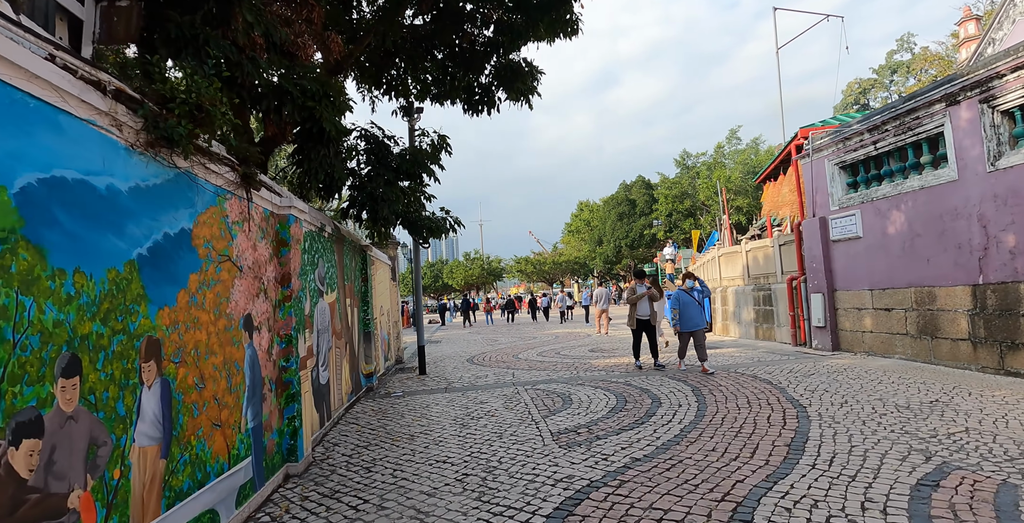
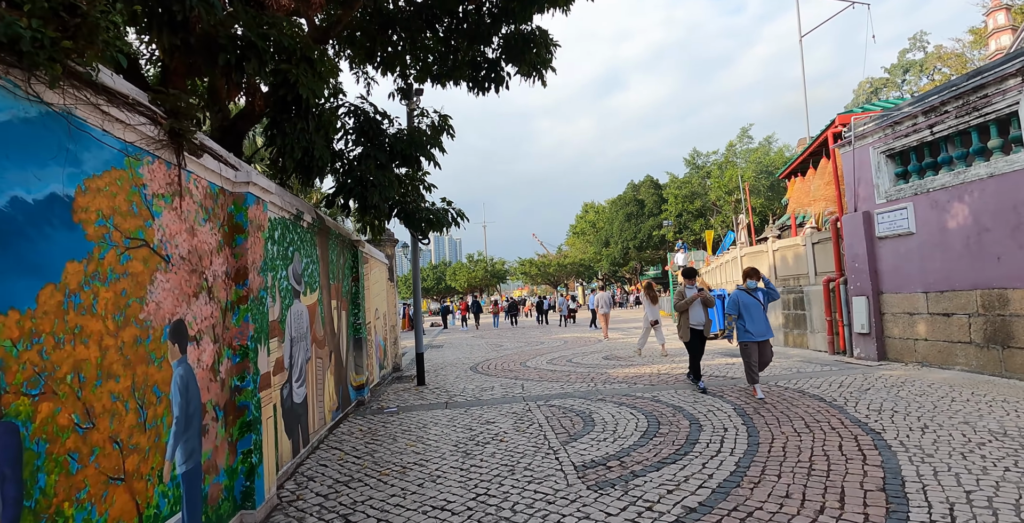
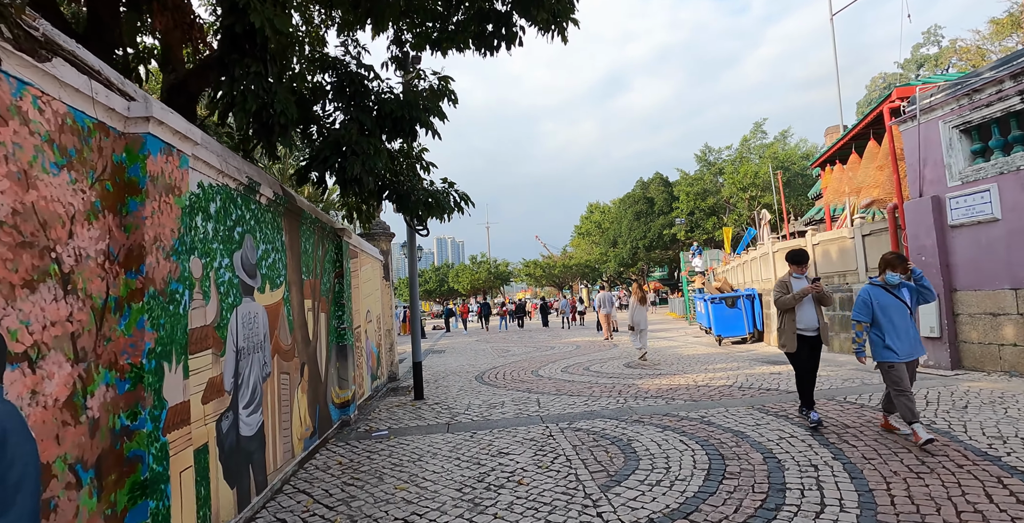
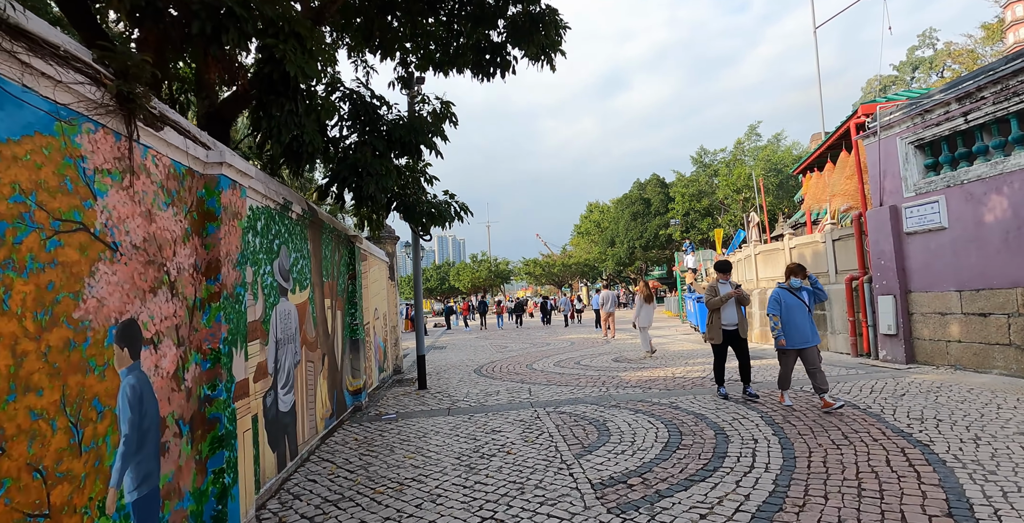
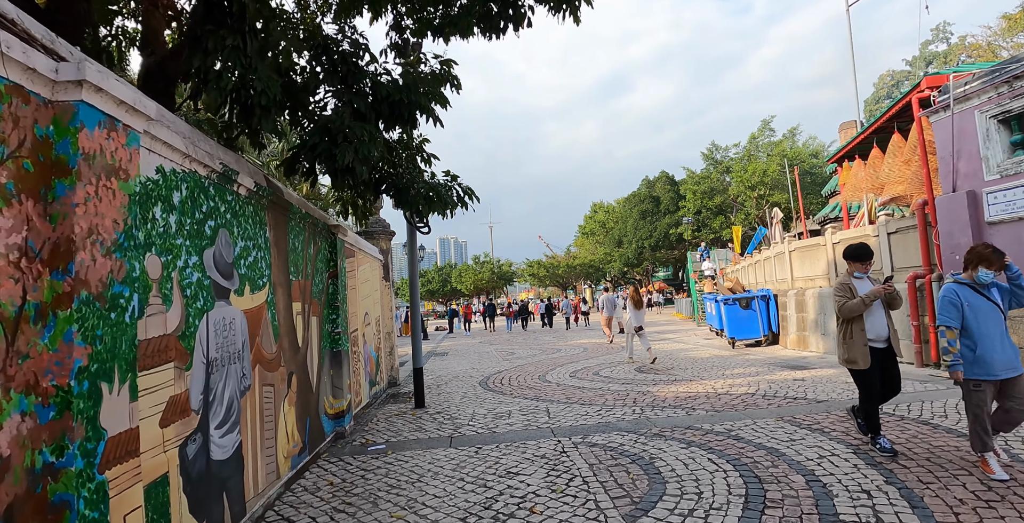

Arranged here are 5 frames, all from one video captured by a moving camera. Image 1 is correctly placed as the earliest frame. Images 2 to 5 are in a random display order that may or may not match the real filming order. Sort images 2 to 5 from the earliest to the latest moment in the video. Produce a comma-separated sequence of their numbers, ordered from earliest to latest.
2, 4, 3, 5
